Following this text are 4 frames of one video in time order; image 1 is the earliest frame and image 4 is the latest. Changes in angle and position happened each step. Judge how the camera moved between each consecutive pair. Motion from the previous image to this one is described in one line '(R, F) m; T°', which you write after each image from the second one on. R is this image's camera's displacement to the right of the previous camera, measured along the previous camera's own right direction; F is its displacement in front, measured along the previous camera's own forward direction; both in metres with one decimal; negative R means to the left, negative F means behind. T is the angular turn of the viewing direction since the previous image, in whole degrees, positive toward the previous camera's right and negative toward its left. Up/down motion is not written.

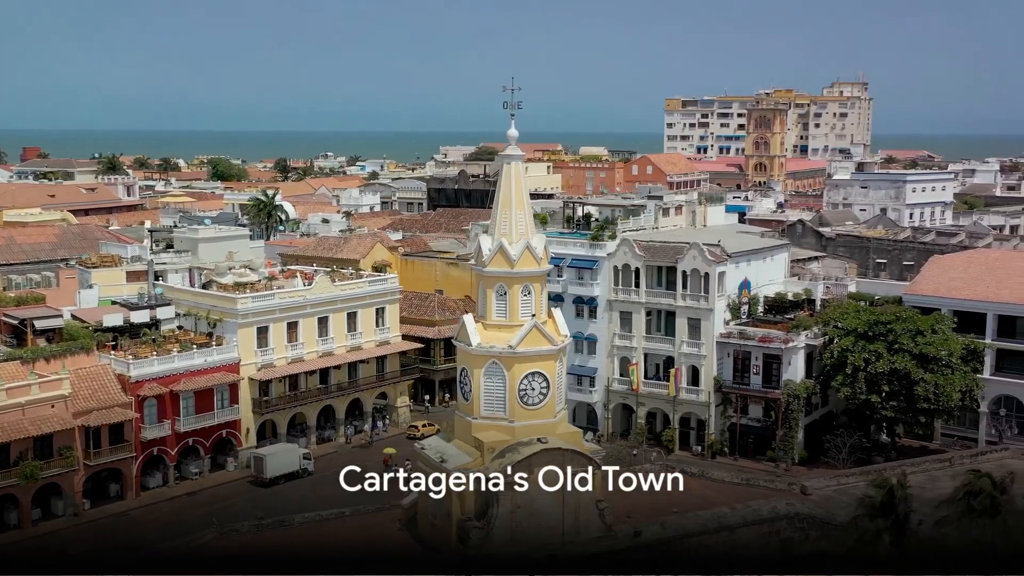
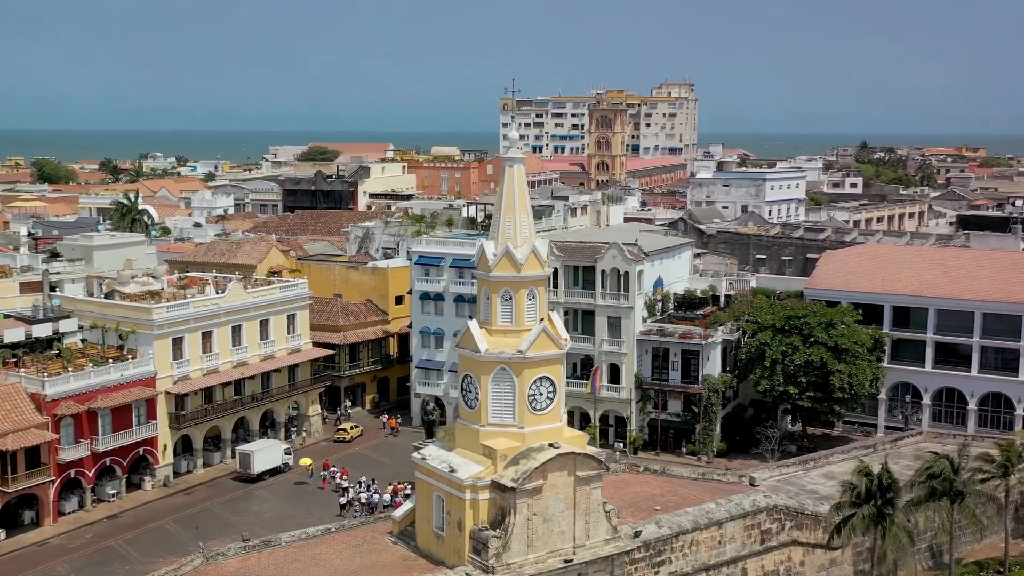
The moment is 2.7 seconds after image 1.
(-4.7, +0.7) m; +9°
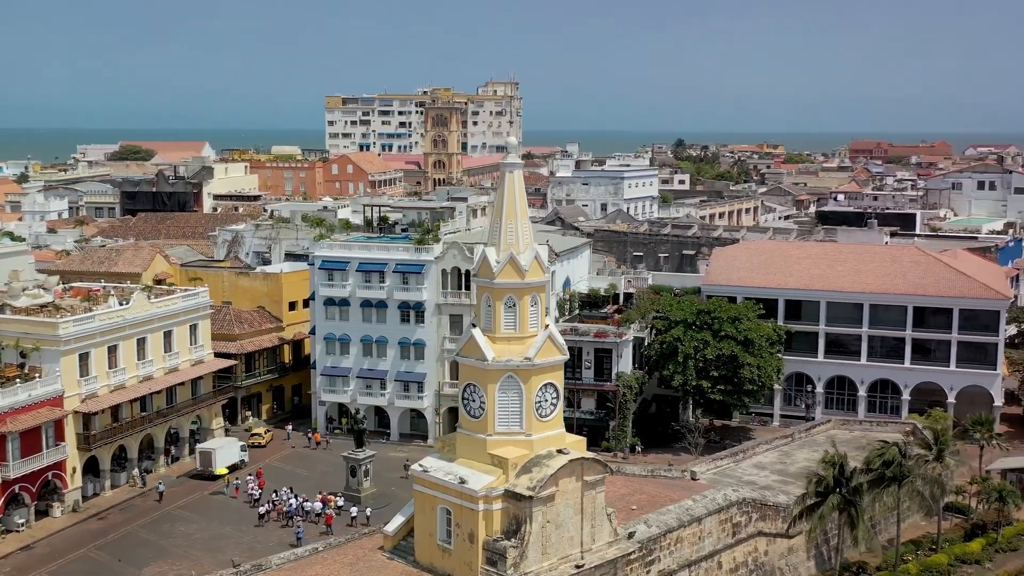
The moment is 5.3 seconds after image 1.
(-4.8, +0.7) m; +10°
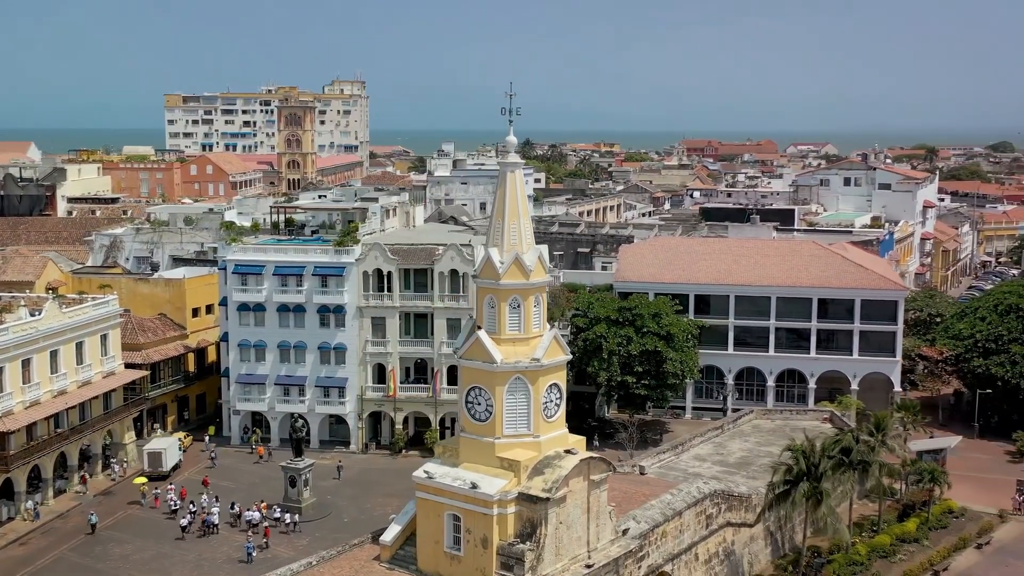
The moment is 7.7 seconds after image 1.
(-4.2, +0.6) m; +9°
